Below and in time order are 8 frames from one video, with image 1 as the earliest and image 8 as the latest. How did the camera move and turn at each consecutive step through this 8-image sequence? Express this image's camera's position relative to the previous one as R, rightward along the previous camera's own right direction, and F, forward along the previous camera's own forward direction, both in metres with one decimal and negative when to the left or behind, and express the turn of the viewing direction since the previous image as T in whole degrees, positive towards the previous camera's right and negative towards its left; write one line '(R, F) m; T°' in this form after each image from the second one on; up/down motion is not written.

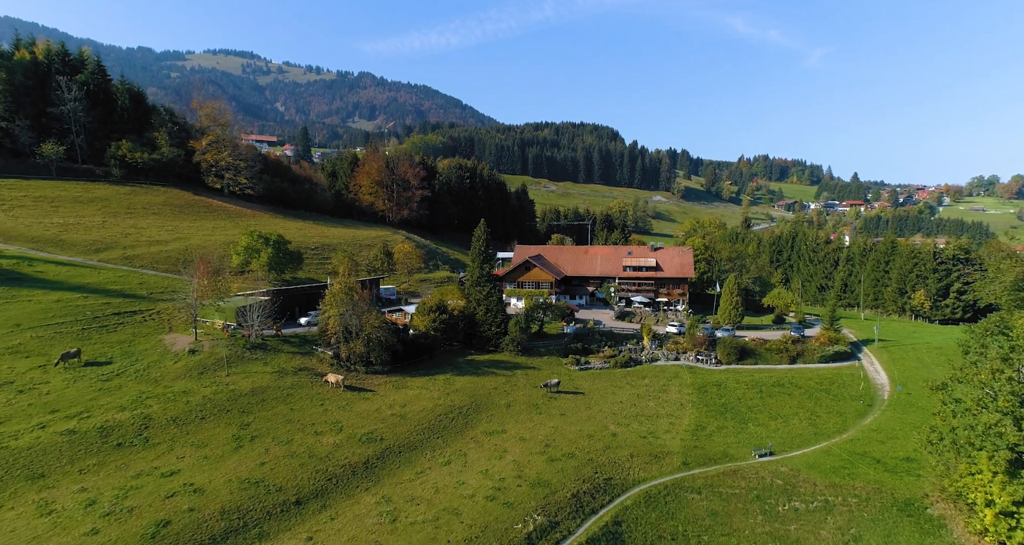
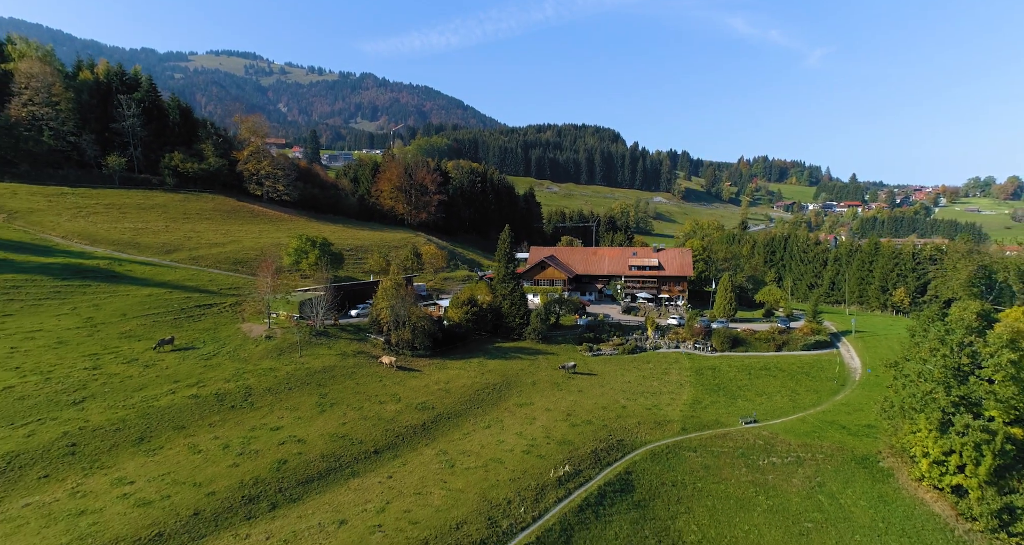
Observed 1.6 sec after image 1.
(-1.7, -6.0) m; 0°
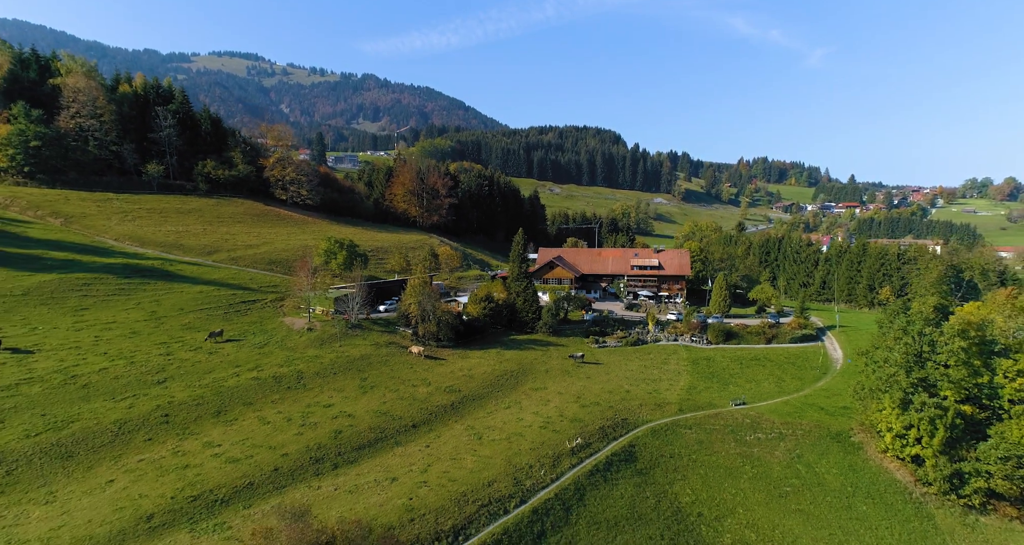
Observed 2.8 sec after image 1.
(-1.1, -4.5) m; 0°
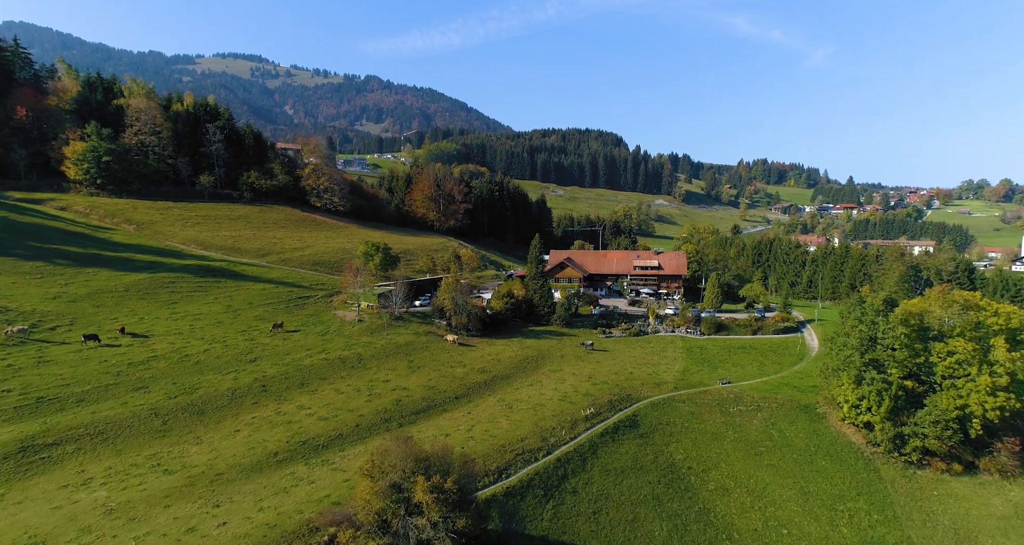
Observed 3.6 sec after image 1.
(-1.6, -7.3) m; 0°
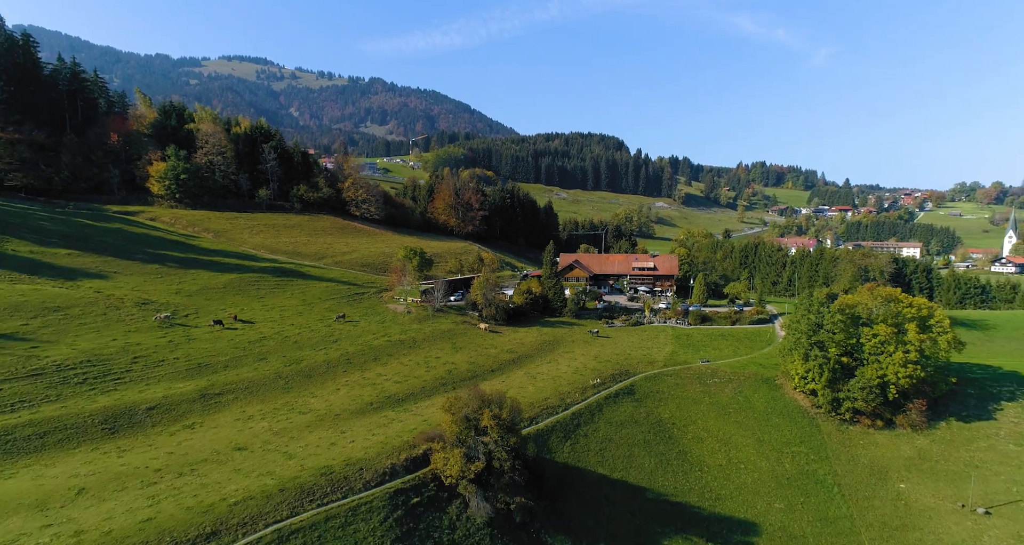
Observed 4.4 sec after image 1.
(-2.0, -11.4) m; 0°
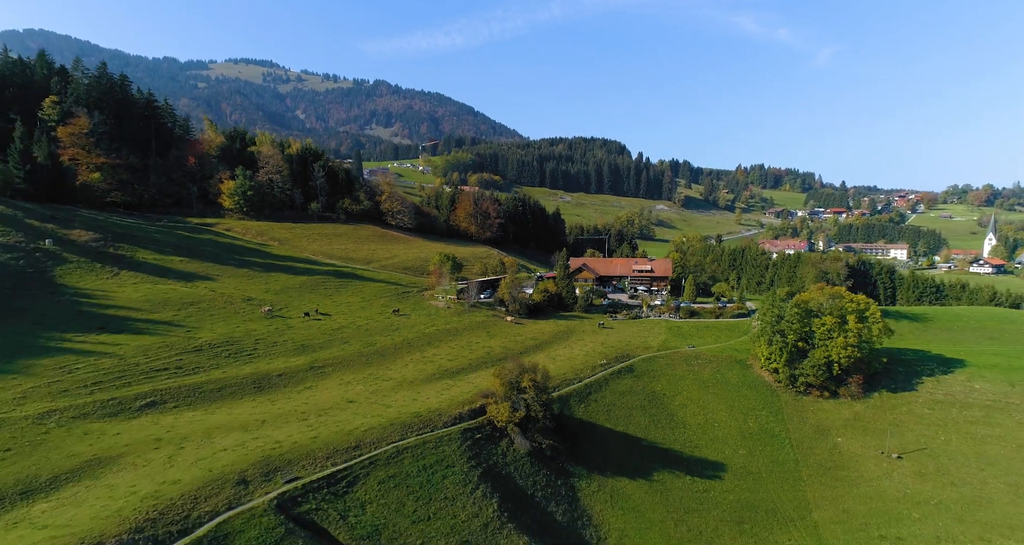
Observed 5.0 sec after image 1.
(-2.5, -13.3) m; 0°
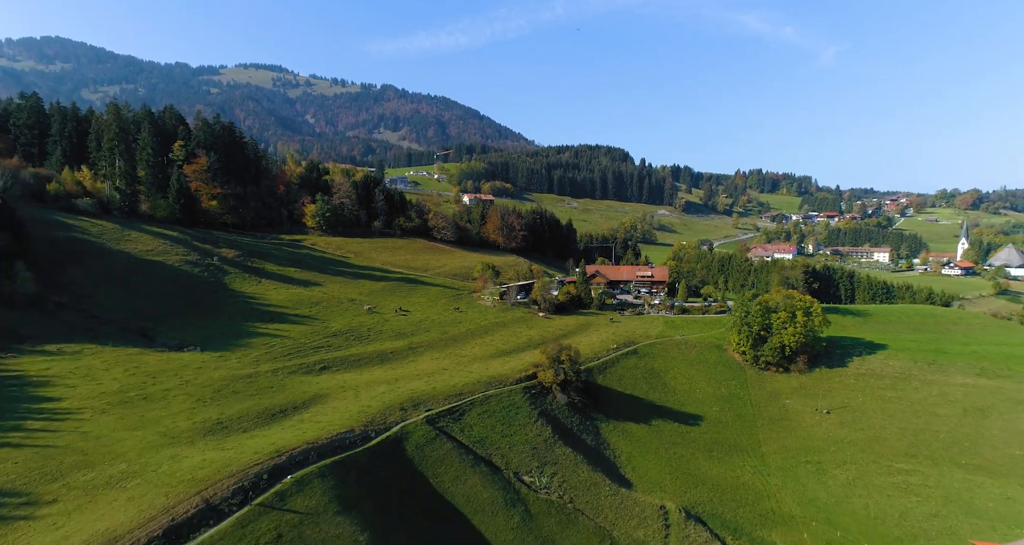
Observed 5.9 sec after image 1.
(-4.7, -21.6) m; 0°
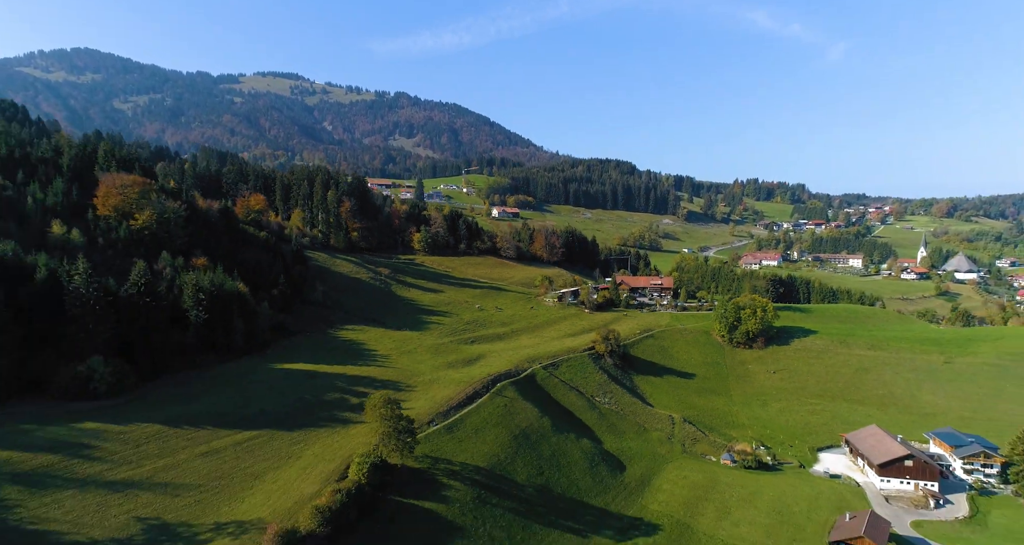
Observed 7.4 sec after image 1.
(-12.5, -44.2) m; 0°
